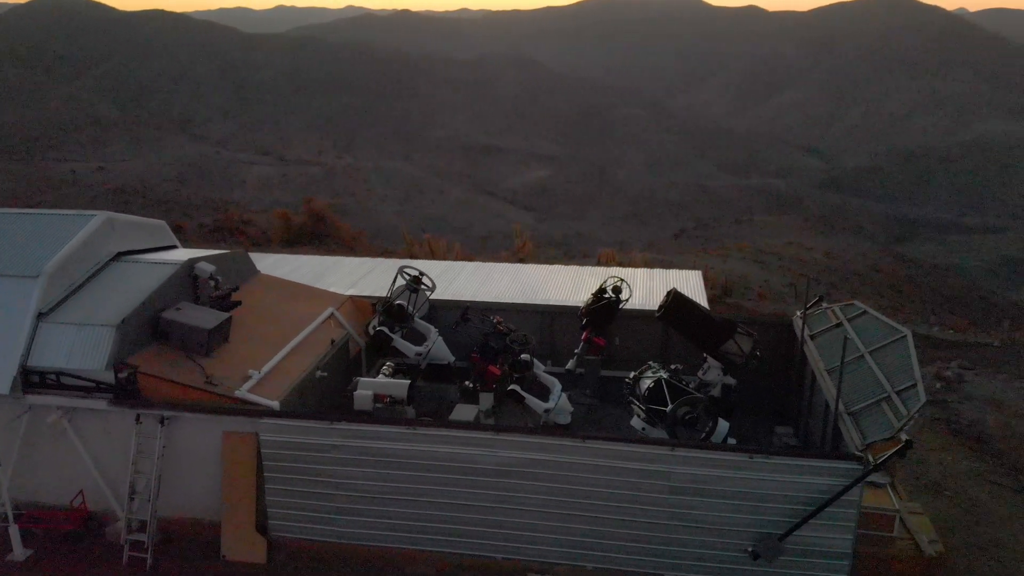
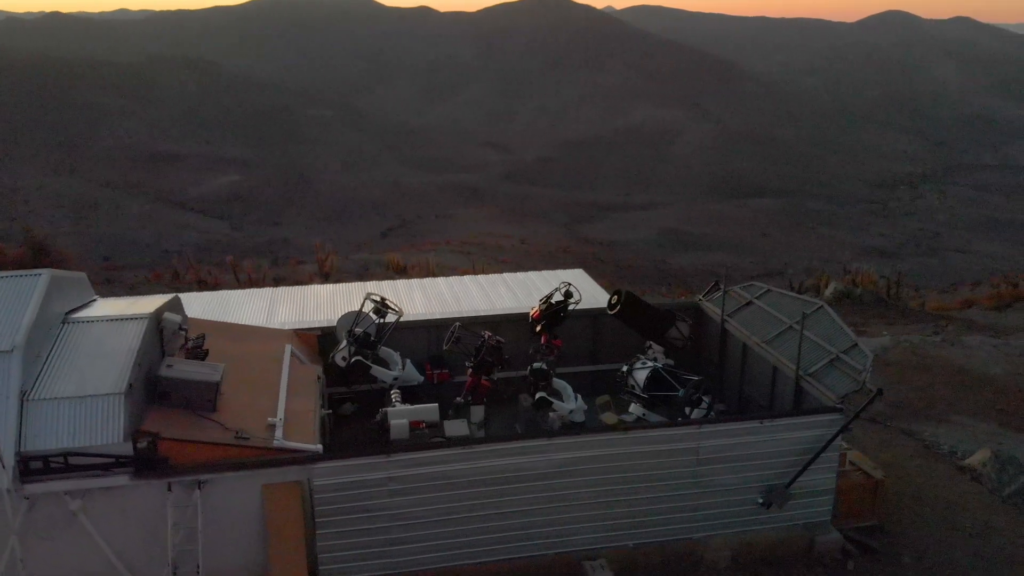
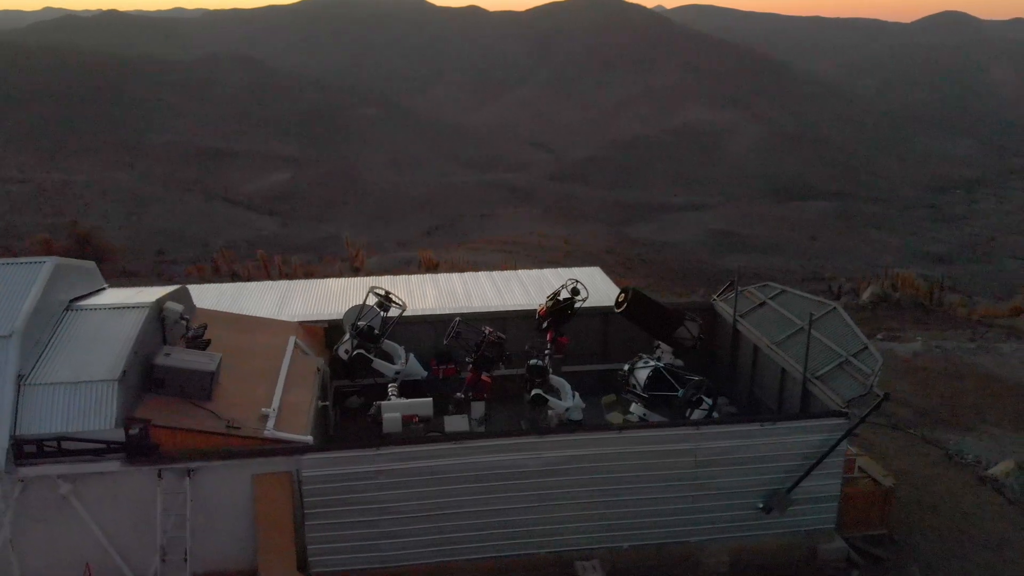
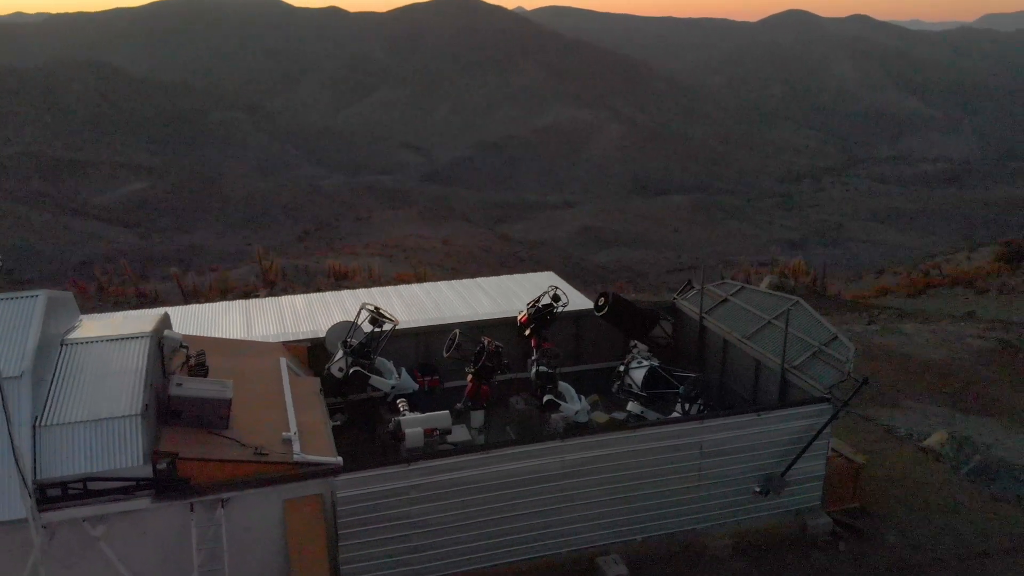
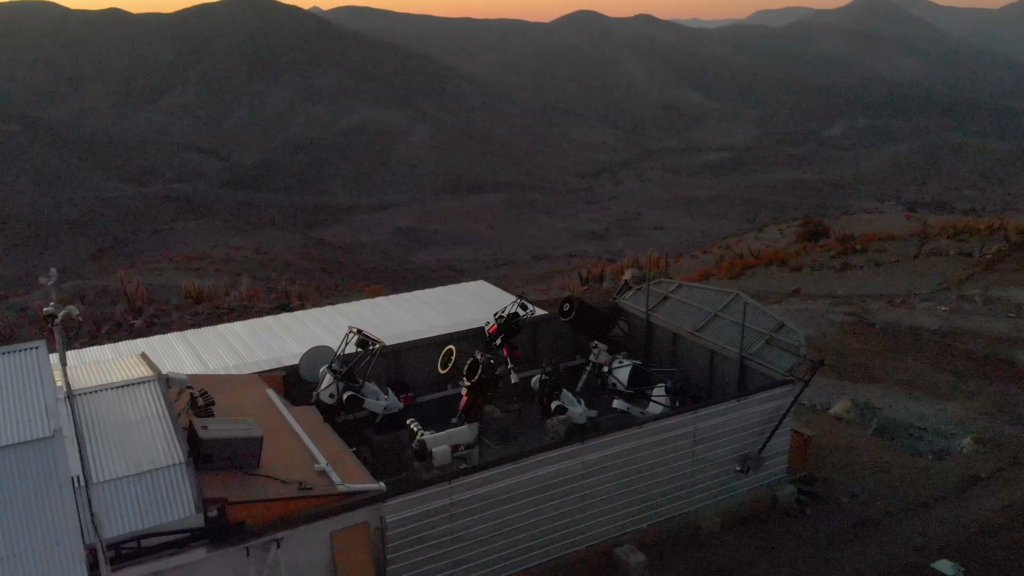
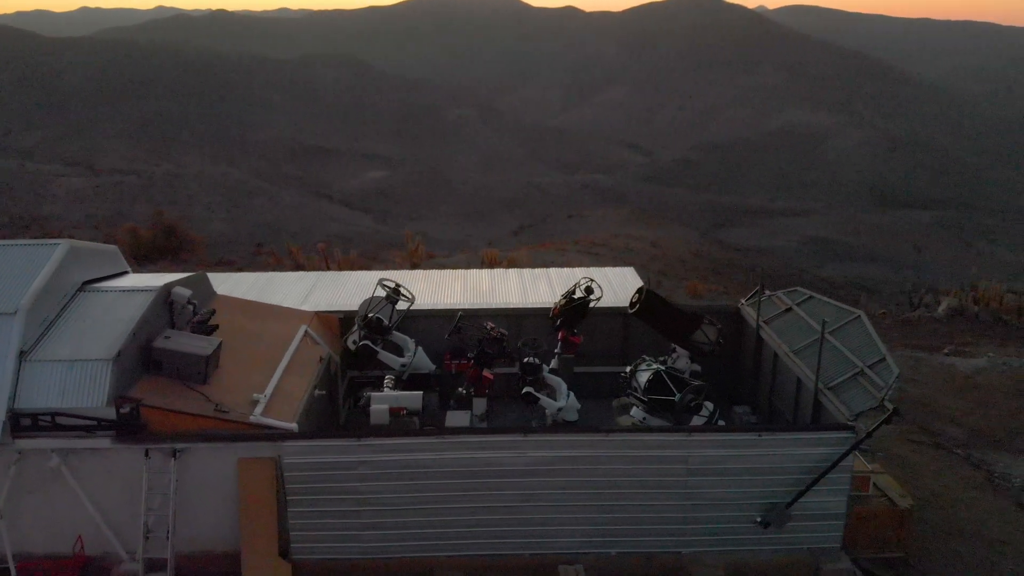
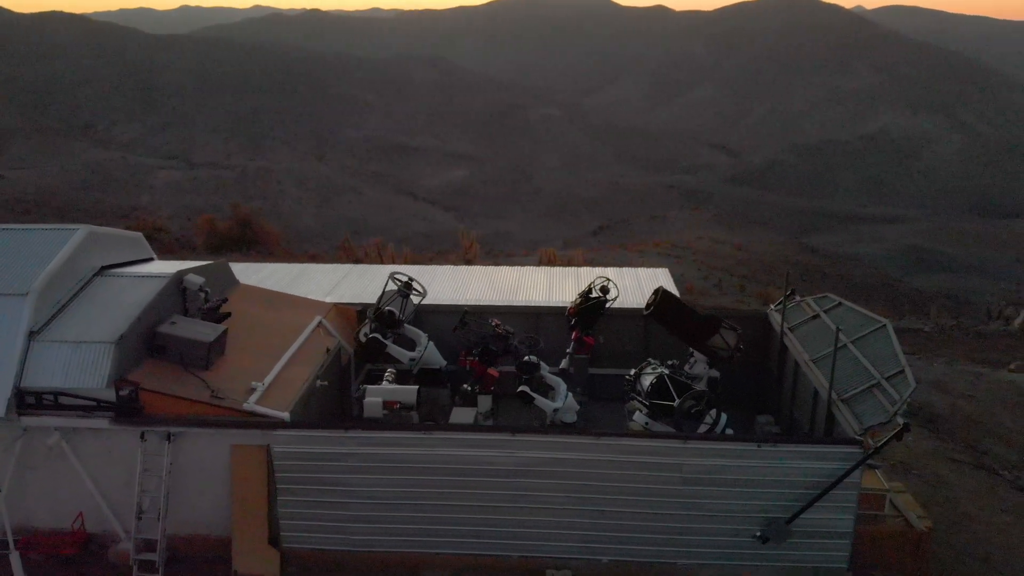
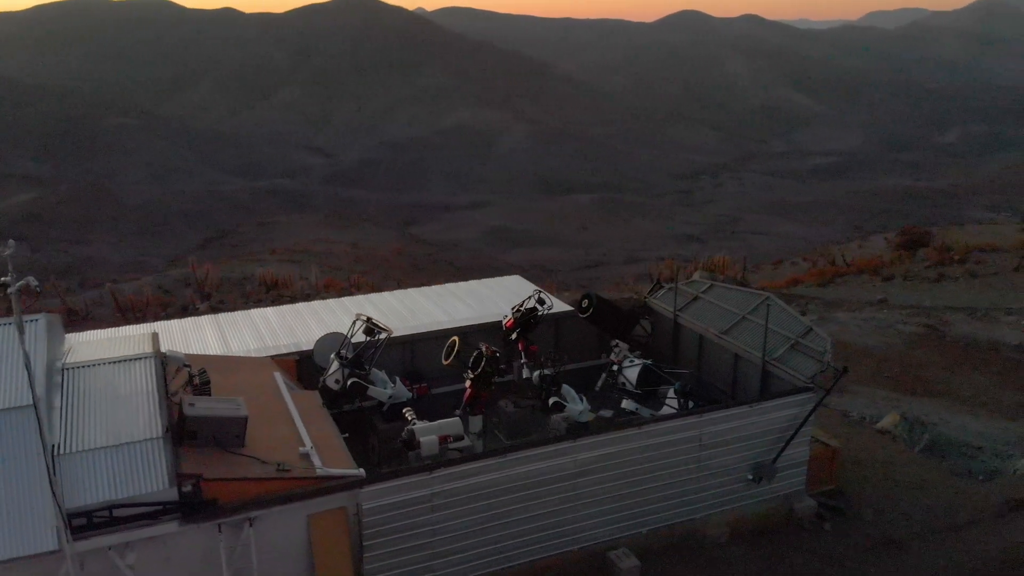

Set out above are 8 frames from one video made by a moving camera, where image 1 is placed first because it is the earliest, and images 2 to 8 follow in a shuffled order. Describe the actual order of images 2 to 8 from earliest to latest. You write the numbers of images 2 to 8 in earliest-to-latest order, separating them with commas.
7, 6, 3, 2, 4, 8, 5
